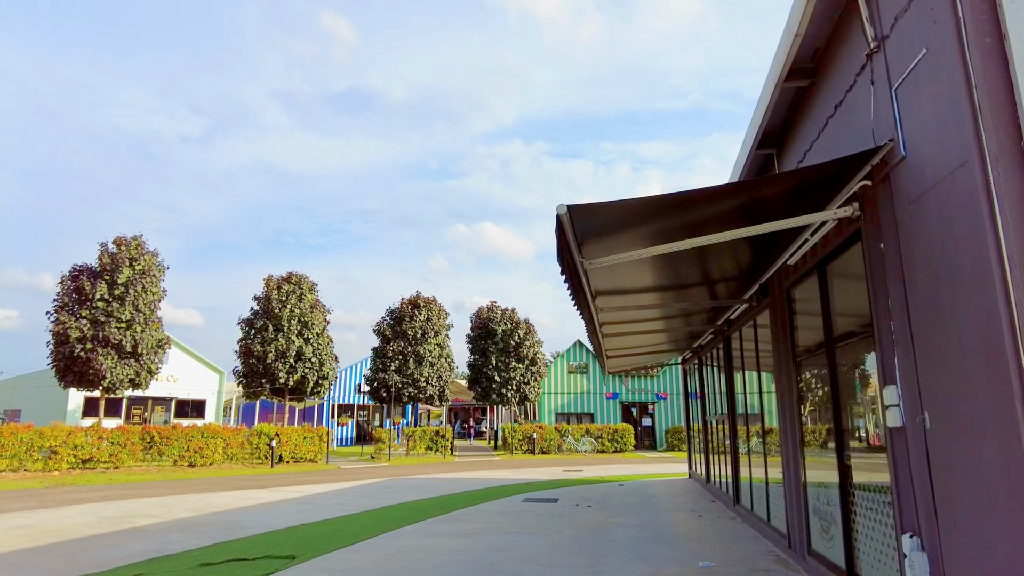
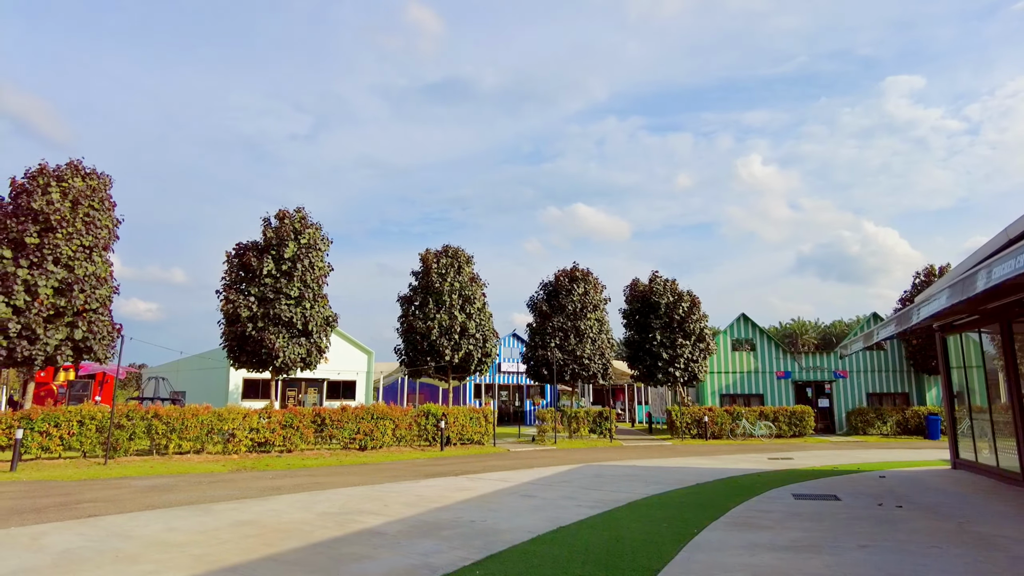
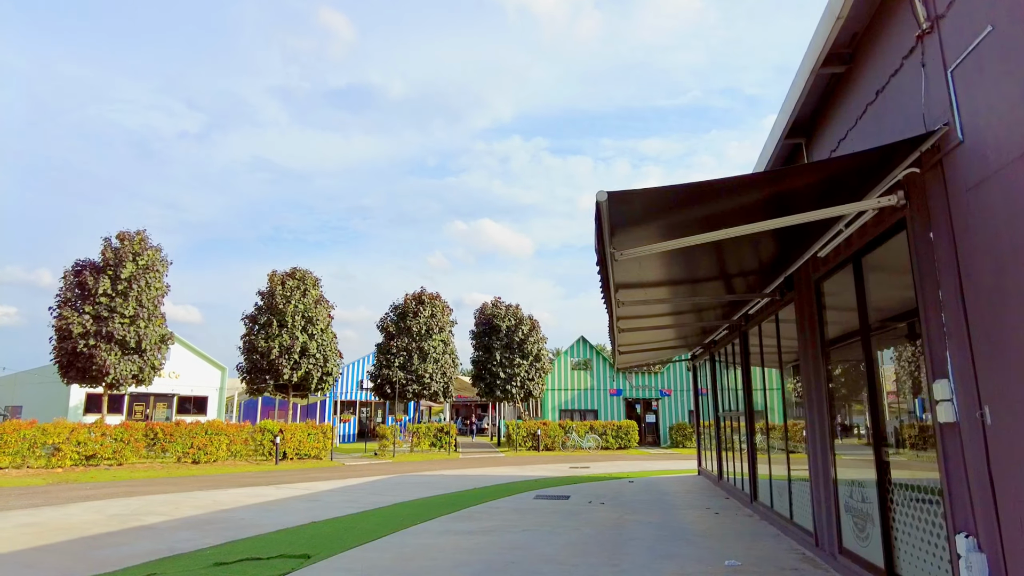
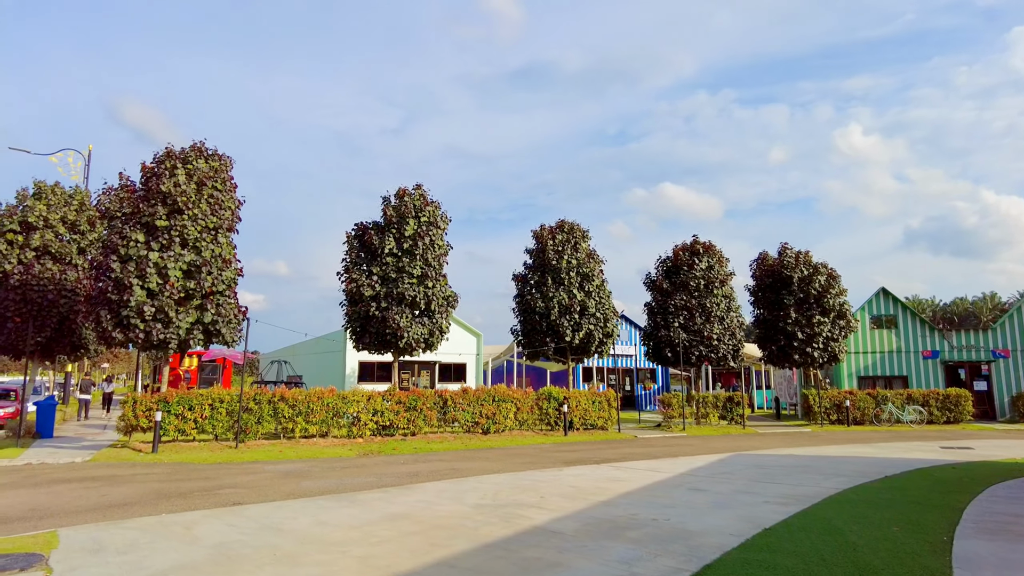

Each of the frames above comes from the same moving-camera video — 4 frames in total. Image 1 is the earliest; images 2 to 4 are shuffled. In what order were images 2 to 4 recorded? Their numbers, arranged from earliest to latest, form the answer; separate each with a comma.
3, 2, 4
